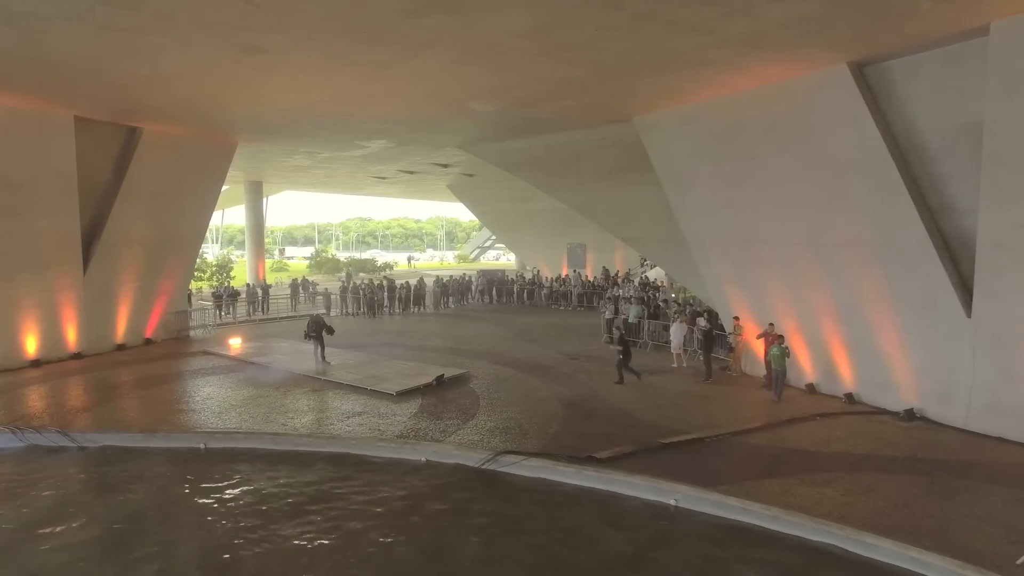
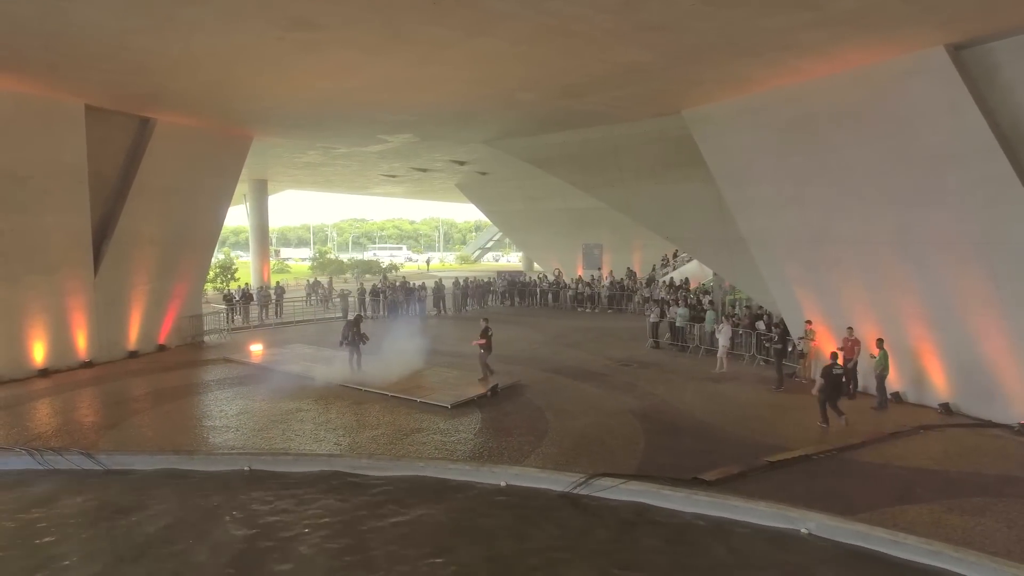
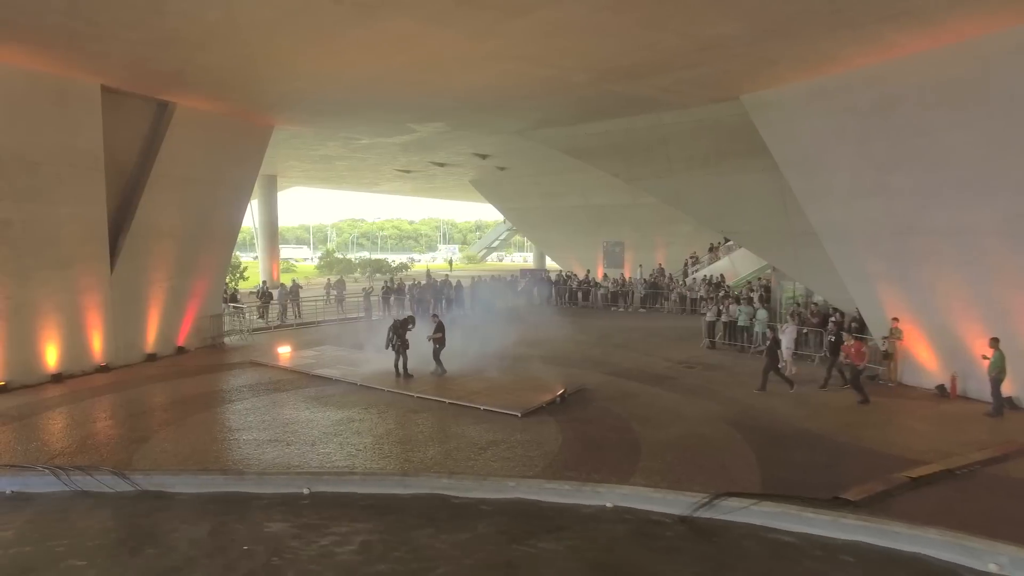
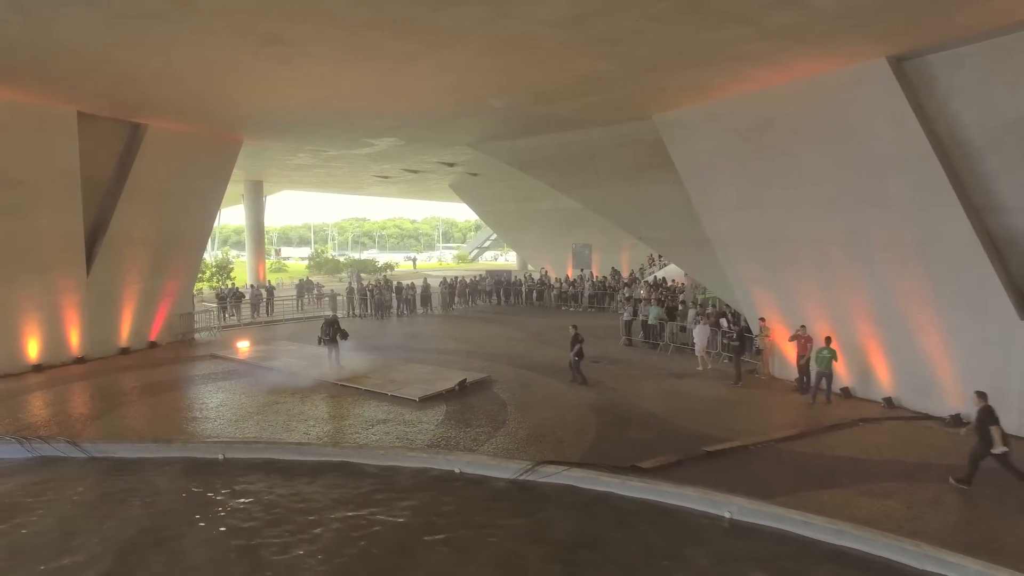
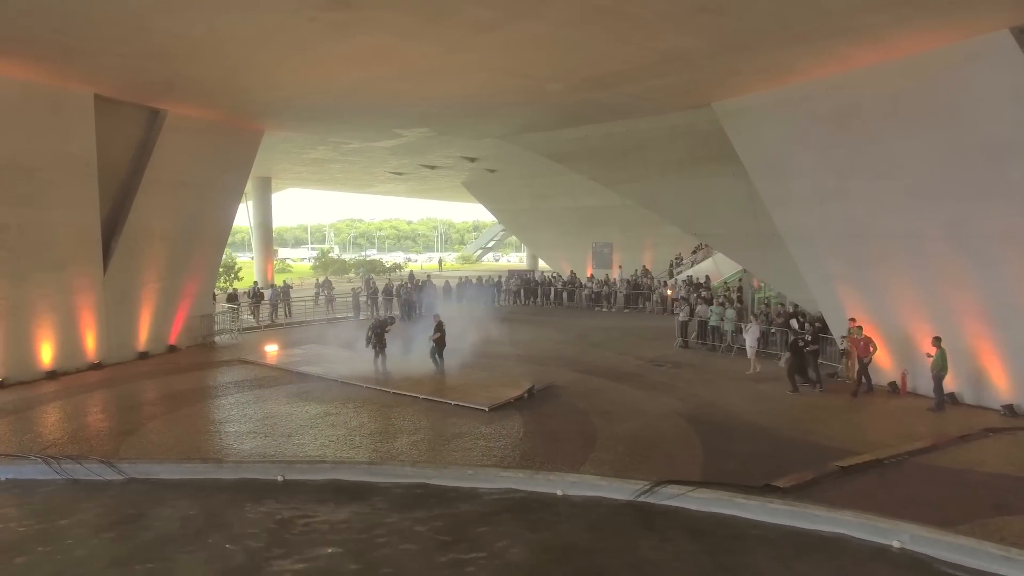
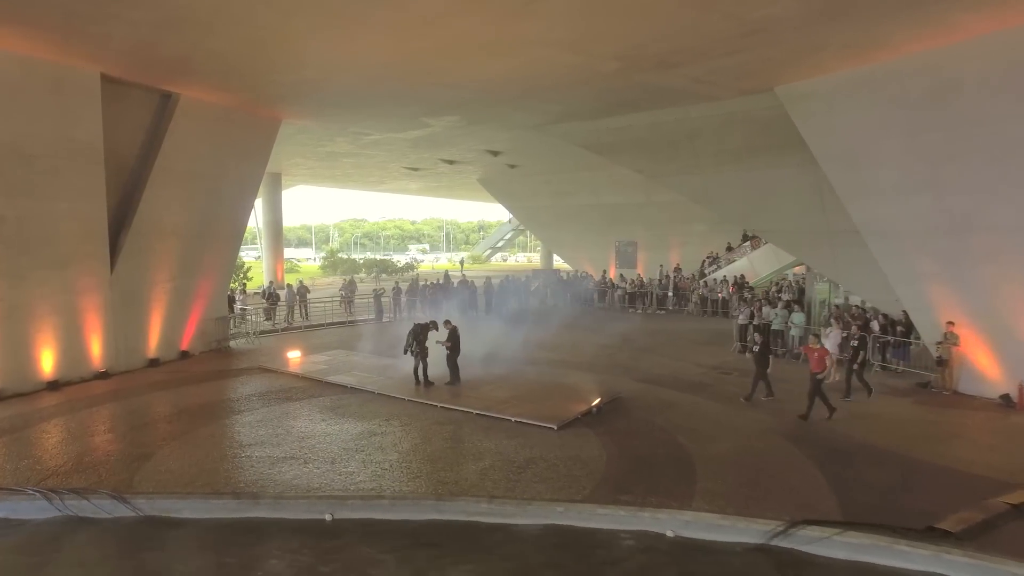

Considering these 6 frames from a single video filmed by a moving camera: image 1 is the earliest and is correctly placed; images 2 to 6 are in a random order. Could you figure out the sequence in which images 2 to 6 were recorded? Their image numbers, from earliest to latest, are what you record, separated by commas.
4, 2, 5, 3, 6
